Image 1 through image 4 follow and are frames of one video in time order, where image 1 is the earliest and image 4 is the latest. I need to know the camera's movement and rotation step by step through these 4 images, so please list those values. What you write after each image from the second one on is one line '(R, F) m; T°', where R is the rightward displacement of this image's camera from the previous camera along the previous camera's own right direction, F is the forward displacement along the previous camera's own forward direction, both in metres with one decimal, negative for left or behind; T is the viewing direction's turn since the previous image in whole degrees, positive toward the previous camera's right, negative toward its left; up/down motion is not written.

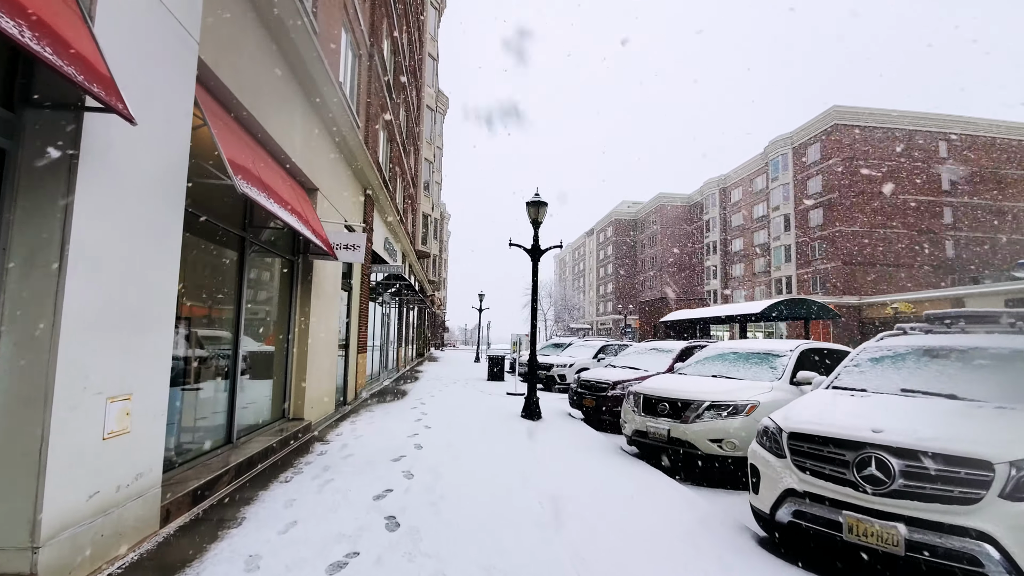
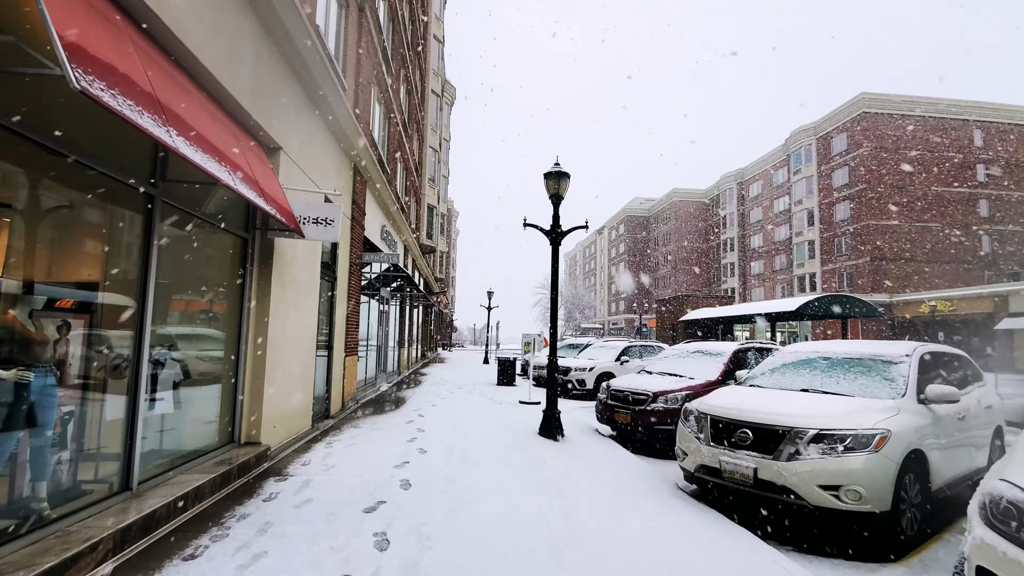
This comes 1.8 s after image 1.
(-0.1, +1.7) m; -1°
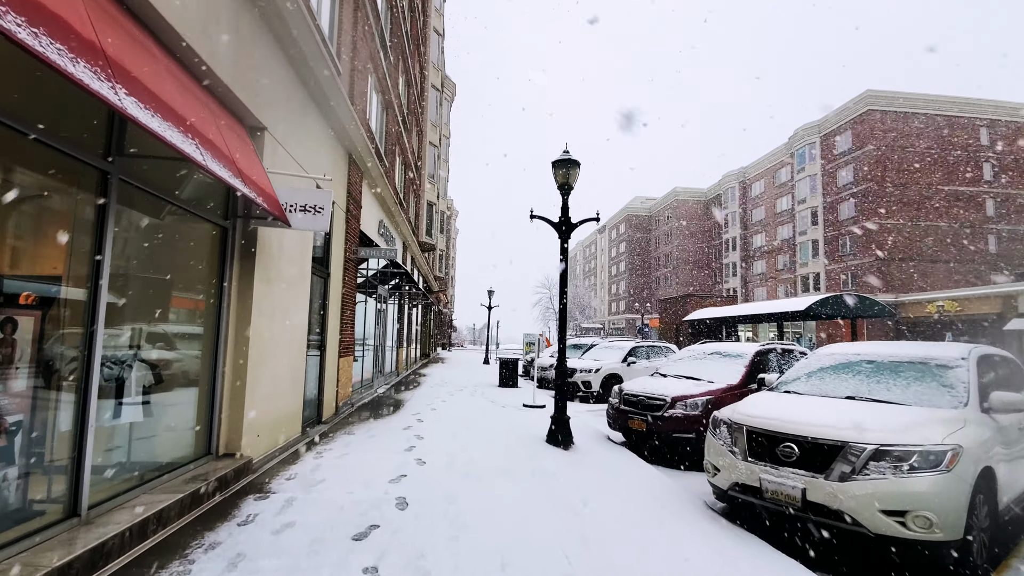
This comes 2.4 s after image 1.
(-0.1, +0.5) m; 0°
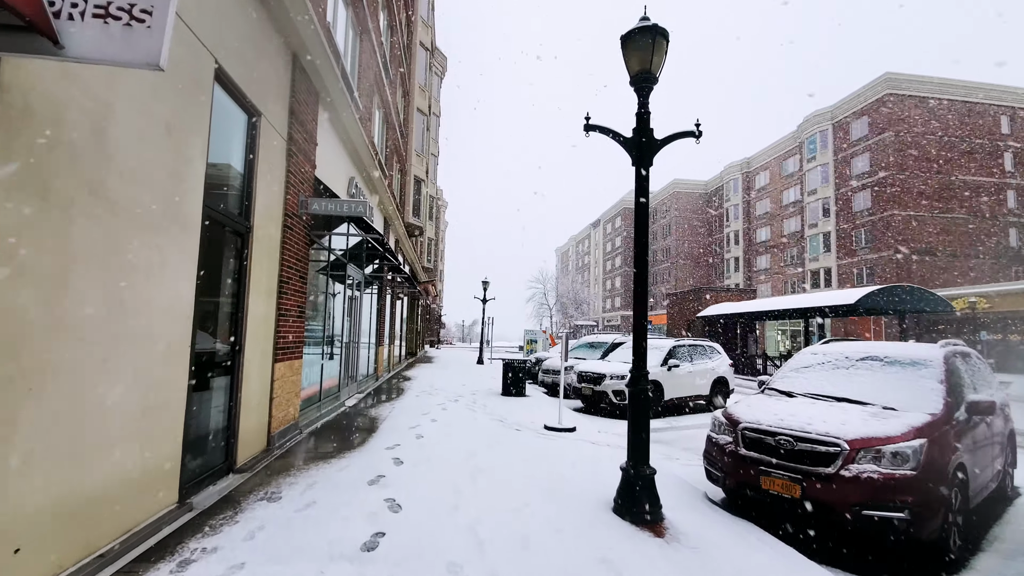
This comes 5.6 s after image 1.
(-0.5, +2.9) m; +1°
